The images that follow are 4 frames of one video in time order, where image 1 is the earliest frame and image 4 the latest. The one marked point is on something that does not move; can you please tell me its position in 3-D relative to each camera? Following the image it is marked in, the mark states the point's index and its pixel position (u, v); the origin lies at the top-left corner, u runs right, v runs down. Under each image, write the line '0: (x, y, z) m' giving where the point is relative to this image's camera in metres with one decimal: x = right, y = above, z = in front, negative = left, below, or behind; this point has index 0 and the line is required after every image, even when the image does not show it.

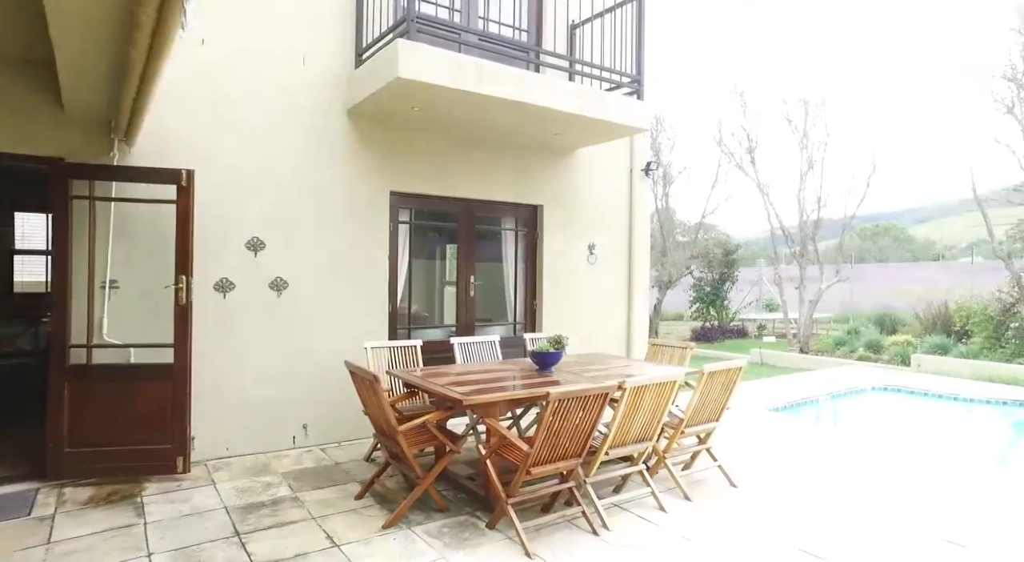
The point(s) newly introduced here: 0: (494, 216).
0: (-0.2, +0.6, +5.8) m
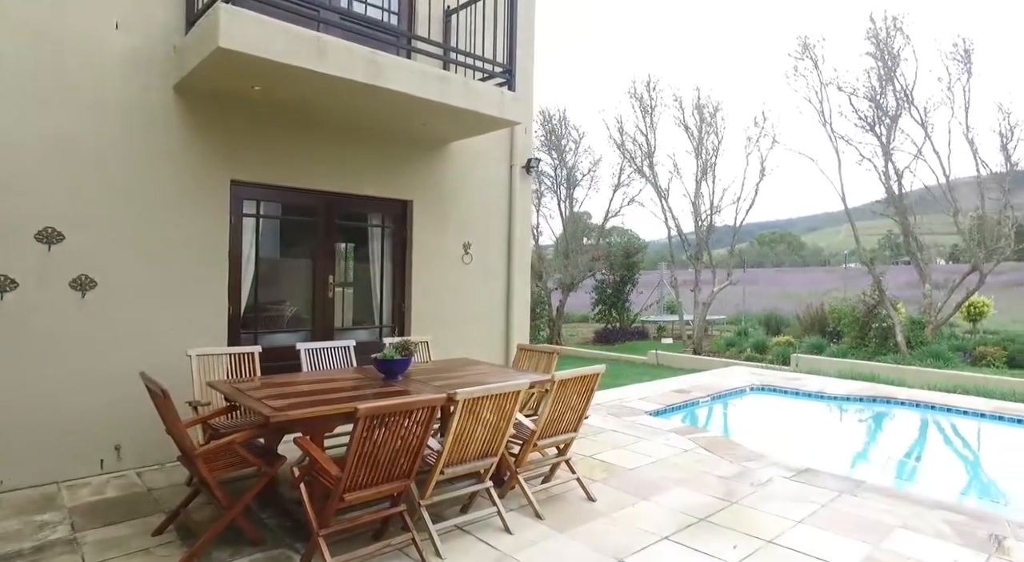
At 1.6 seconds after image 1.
0: (-1.3, +0.6, +5.4) m
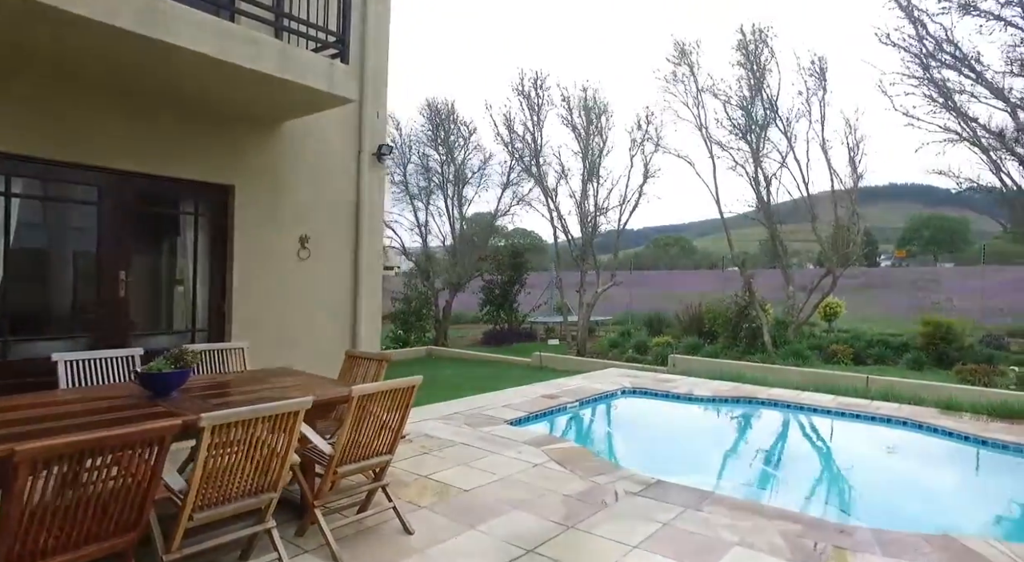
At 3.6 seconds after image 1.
0: (-2.6, +0.6, +4.6) m
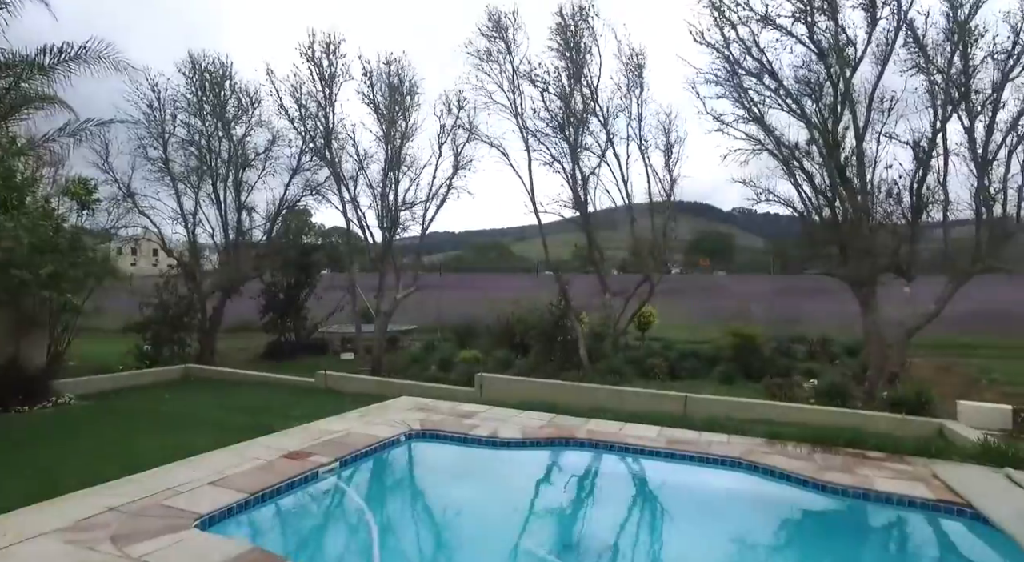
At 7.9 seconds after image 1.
0: (-3.9, +0.6, +1.6) m
